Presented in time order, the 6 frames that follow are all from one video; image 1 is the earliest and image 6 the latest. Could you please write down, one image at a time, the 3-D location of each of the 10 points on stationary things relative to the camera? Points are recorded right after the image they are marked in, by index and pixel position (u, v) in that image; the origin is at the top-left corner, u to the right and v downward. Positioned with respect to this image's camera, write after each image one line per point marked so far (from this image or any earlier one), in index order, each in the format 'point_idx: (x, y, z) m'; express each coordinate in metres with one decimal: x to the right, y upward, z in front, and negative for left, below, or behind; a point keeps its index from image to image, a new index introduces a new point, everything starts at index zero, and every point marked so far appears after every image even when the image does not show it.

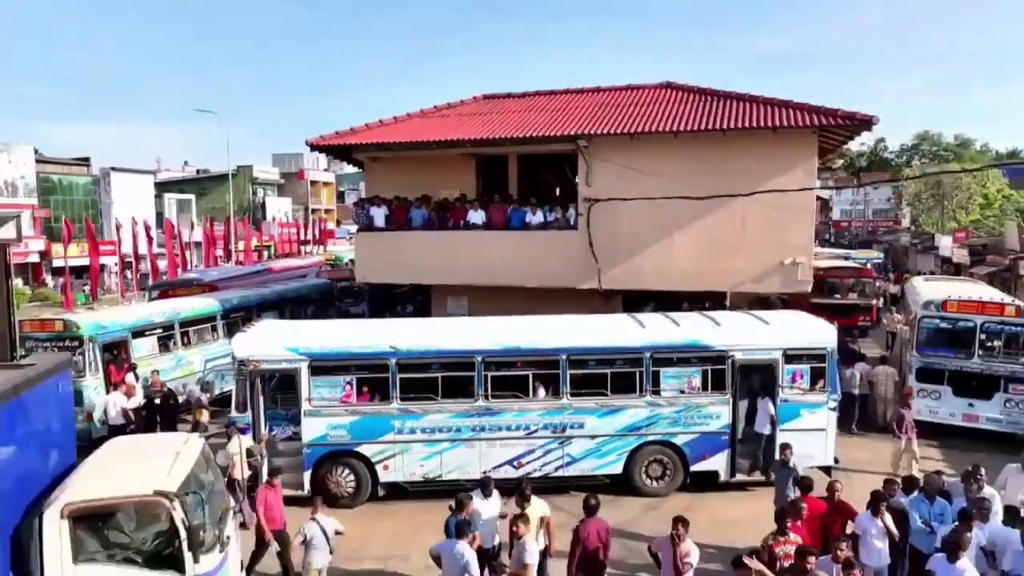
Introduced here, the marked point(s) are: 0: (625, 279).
0: (+2.4, +0.2, +15.5) m
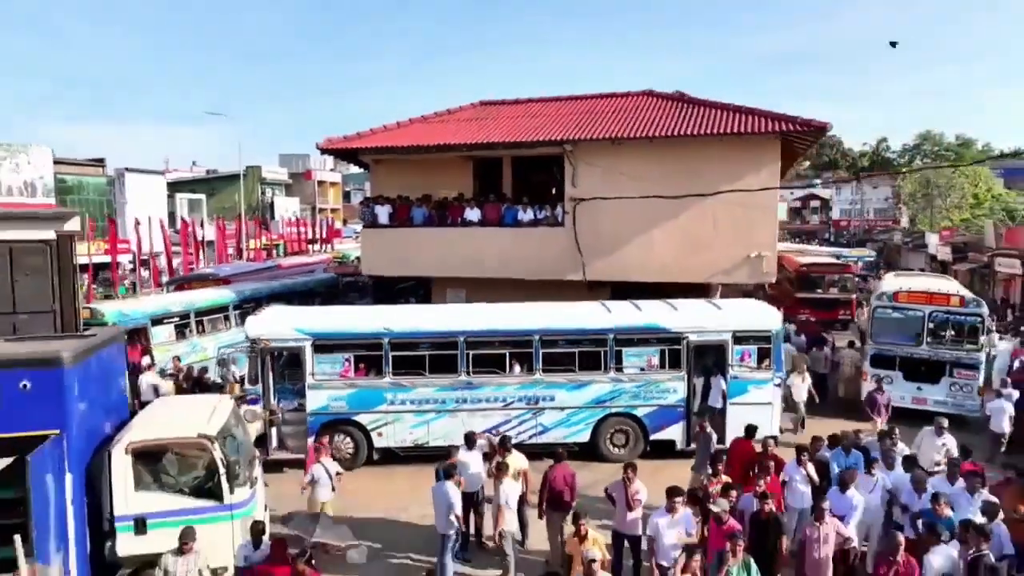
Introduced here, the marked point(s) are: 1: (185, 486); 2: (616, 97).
0: (+2.2, +0.4, +17.0) m
1: (-3.6, -2.2, +8.2) m
2: (+2.7, +5.0, +19.4) m
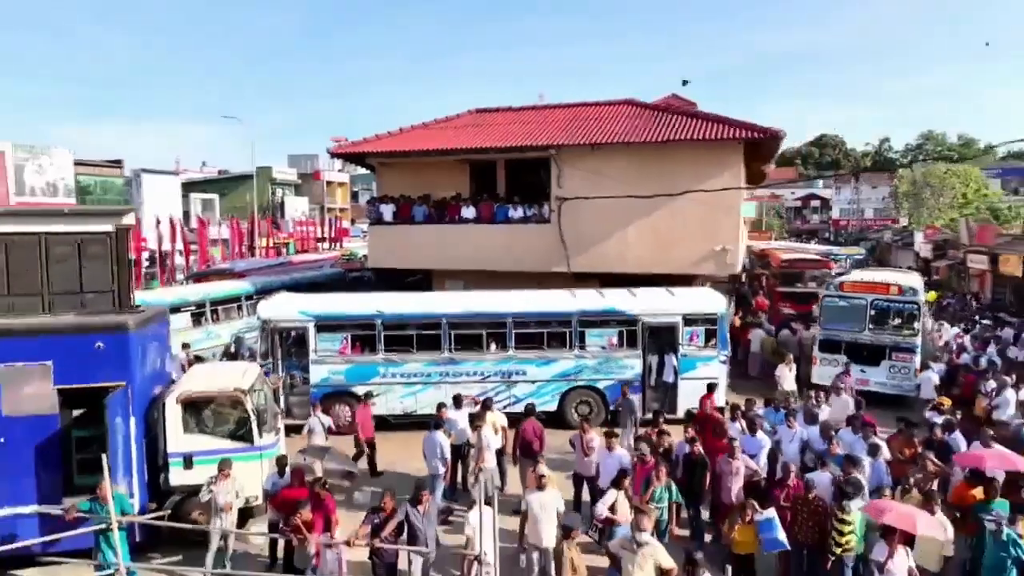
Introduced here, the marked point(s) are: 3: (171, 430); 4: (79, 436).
0: (+2.0, +0.6, +18.8) m
1: (-3.9, -1.9, +10.1) m
2: (+2.5, +5.2, +21.2) m
3: (-4.5, -1.9, +9.9) m
4: (-5.6, -1.9, +9.5) m
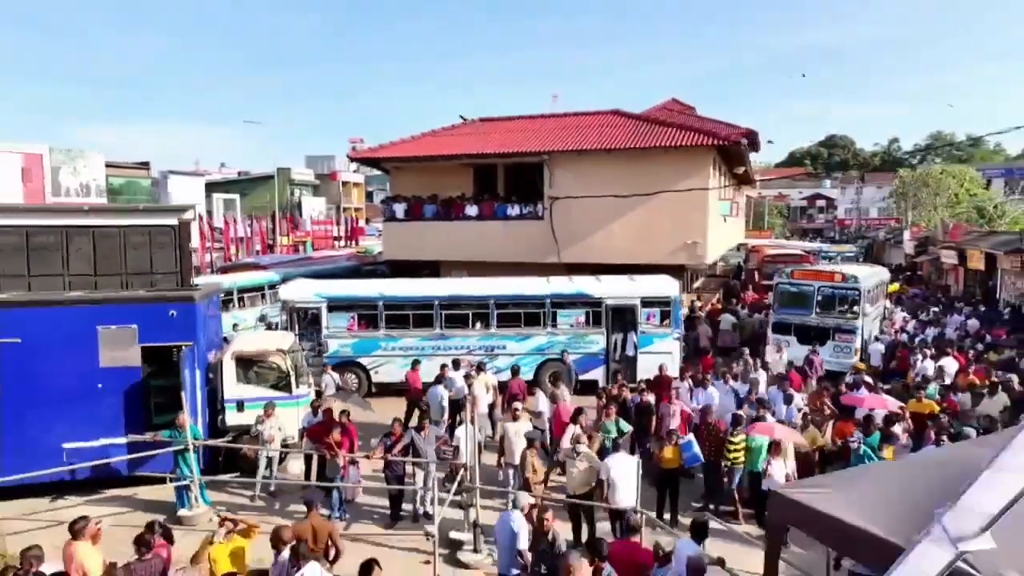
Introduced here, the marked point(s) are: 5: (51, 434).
0: (+1.9, +0.9, +21.3) m
1: (-4.2, -1.6, +12.6) m
2: (+2.4, +5.5, +23.7) m
3: (-4.8, -1.5, +12.5) m
4: (-5.8, -1.6, +12.1) m
5: (-7.3, -2.3, +11.7) m
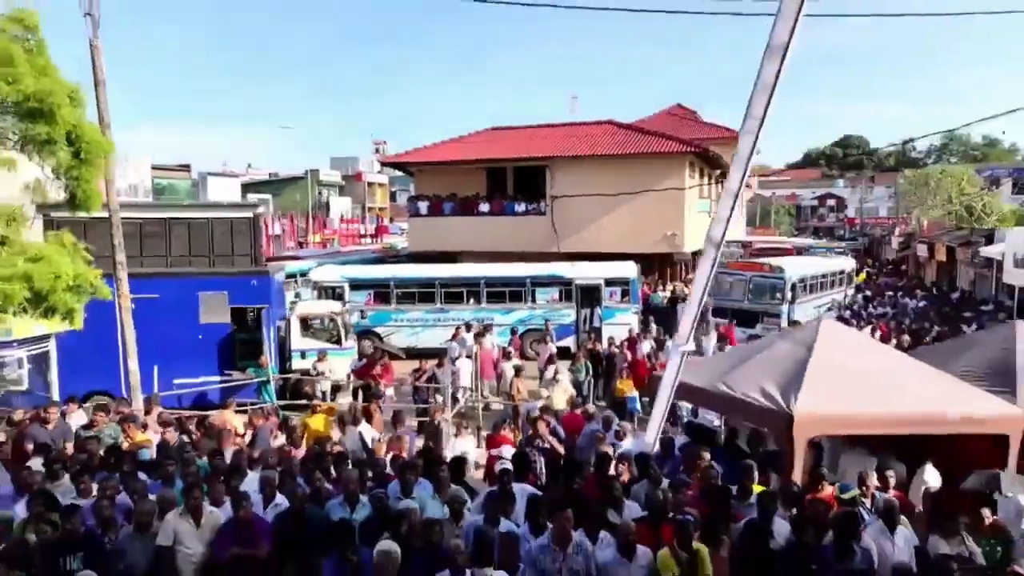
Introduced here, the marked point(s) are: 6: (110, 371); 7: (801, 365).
0: (+2.1, +1.4, +25.0) m
1: (-4.2, -1.1, +16.5) m
2: (+2.7, +6.0, +27.3) m
3: (-4.8, -1.0, +16.3) m
4: (-5.9, -1.1, +15.9) m
5: (-7.3, -1.8, +15.6) m
6: (-7.4, -1.5, +13.8) m
7: (+3.0, -0.8, +7.9) m
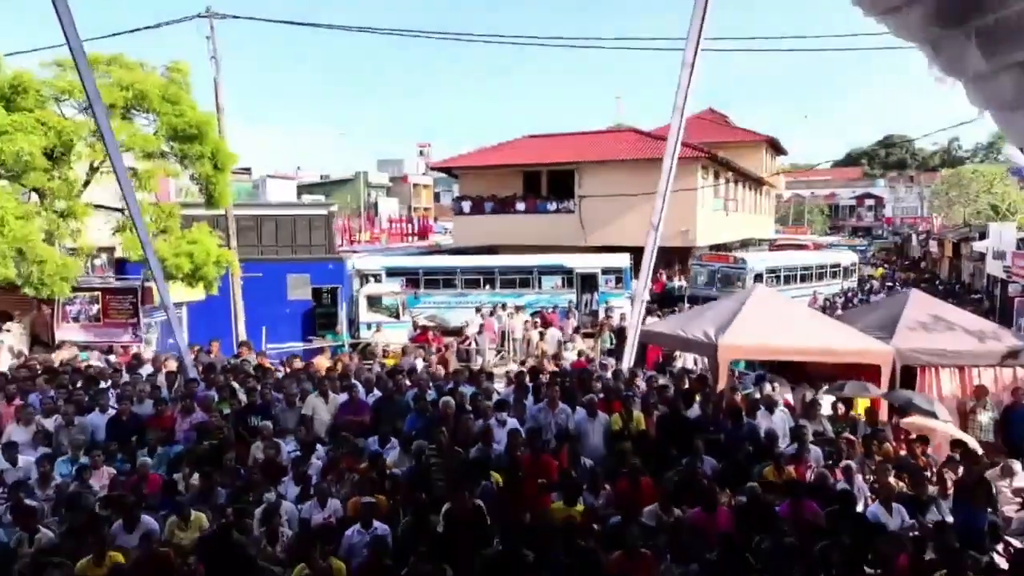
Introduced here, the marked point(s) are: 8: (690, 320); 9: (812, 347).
0: (+3.3, +1.8, +28.2) m
1: (-3.5, -0.7, +20.1) m
2: (+4.1, +6.4, +30.5) m
3: (-4.1, -0.6, +19.9) m
4: (-5.1, -0.6, +19.6) m
5: (-6.6, -1.3, +19.3) m
6: (-6.8, -1.1, +17.5) m
7: (+3.3, -0.4, +11.1) m
8: (+2.8, -0.5, +11.6) m
9: (+4.3, -0.8, +10.5) m
